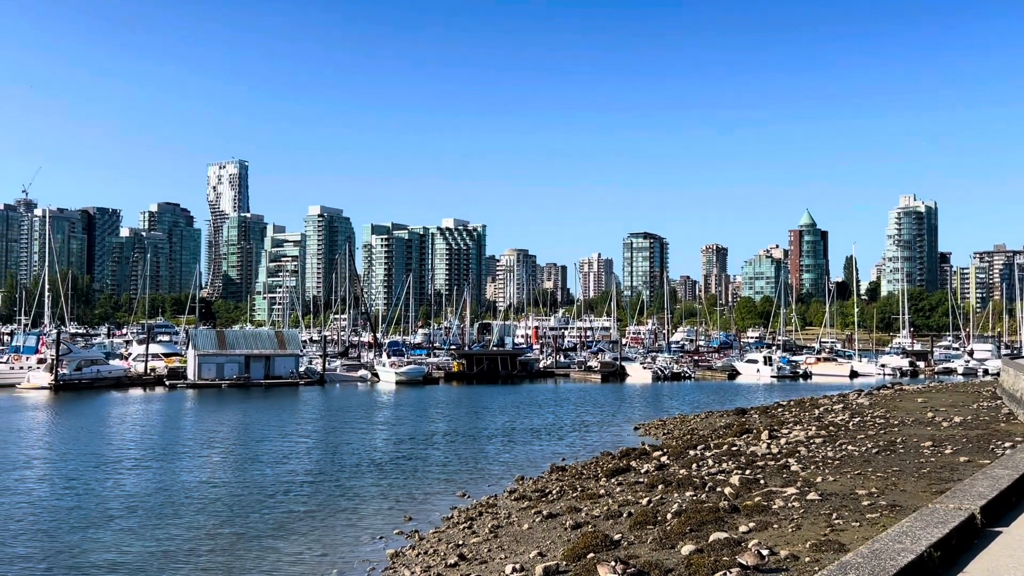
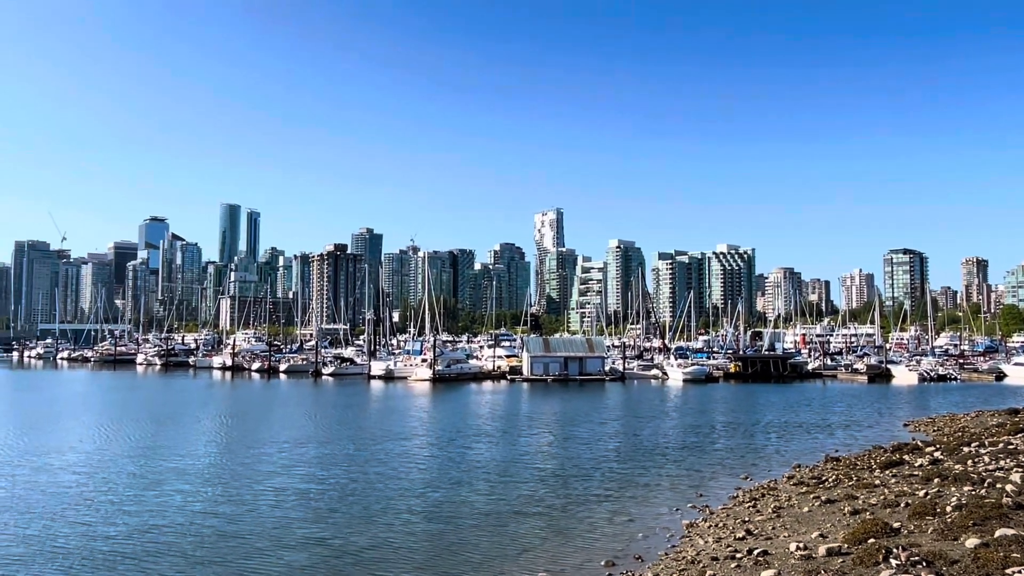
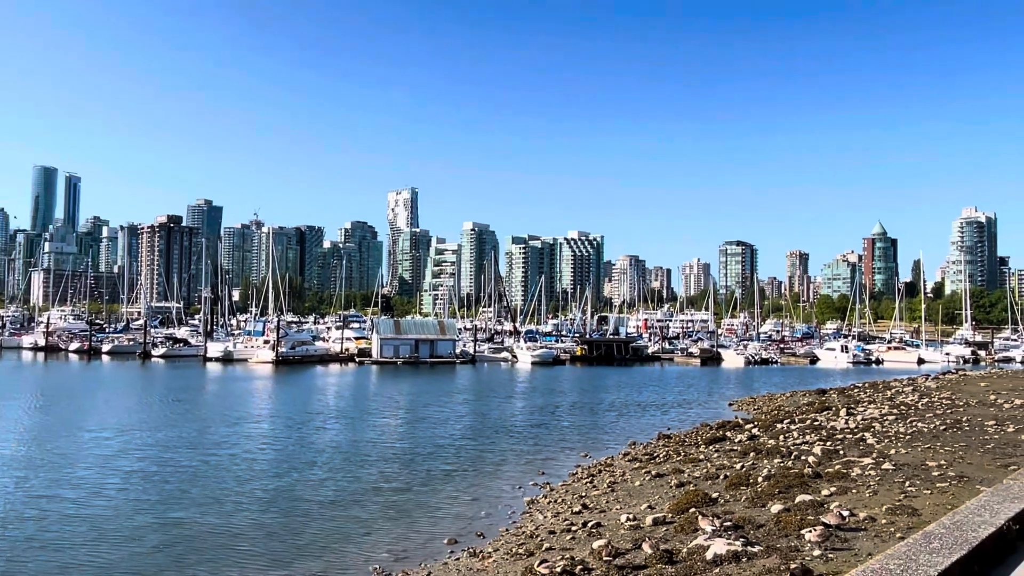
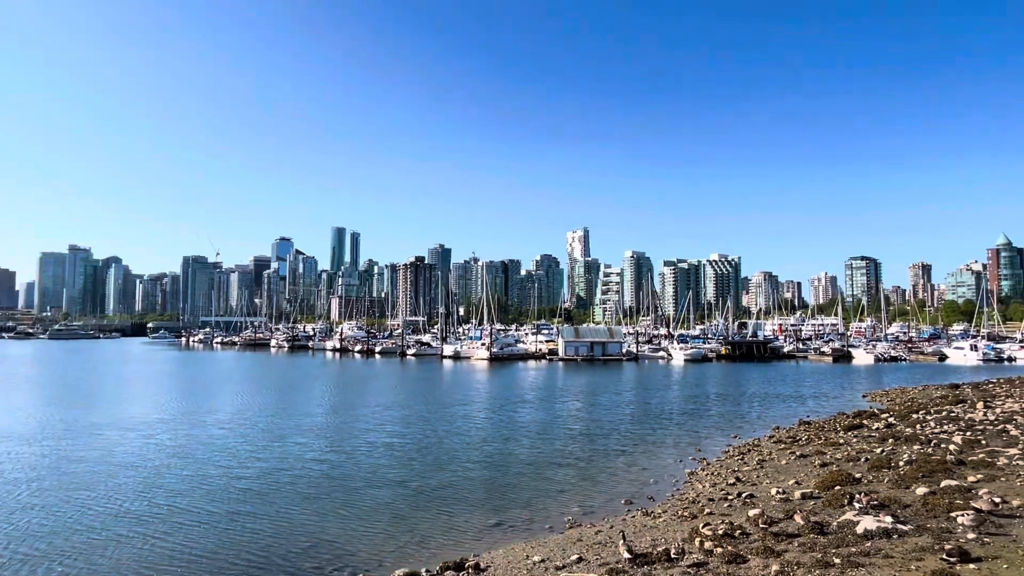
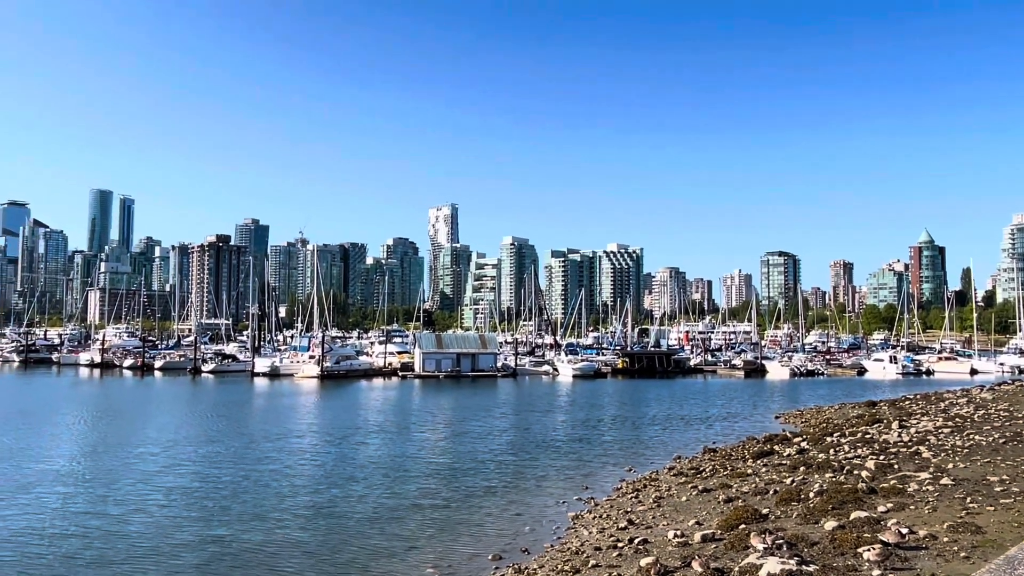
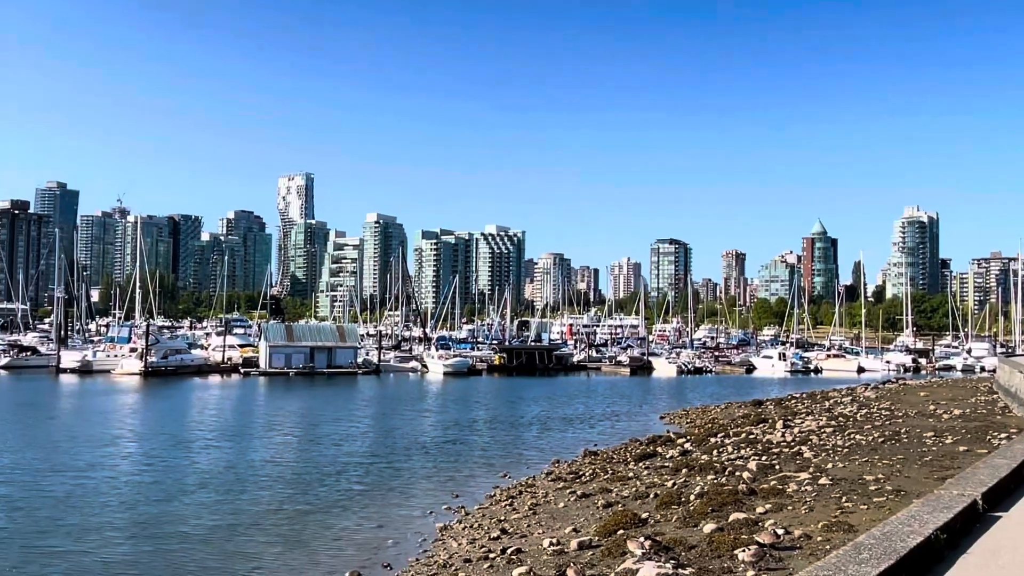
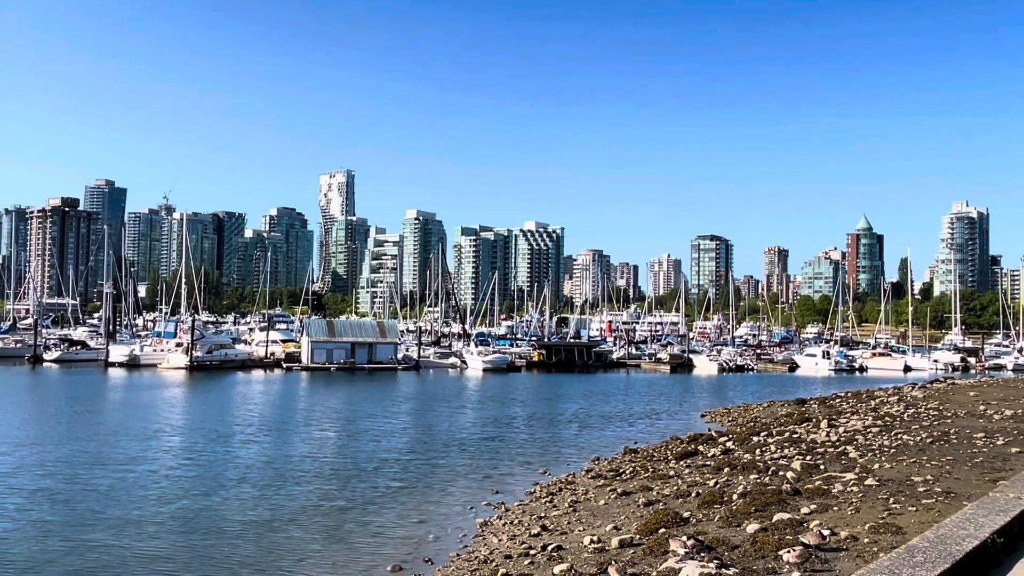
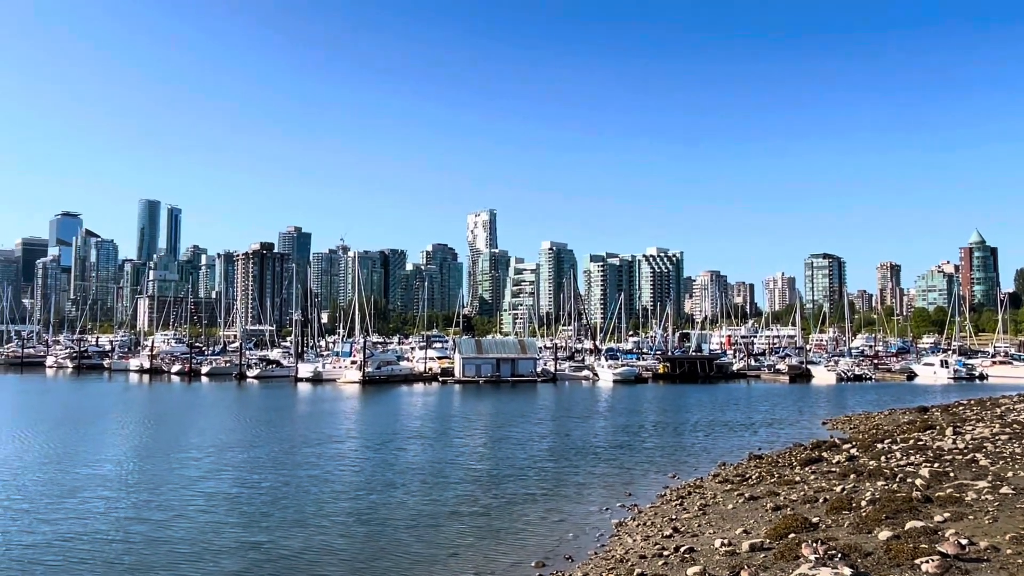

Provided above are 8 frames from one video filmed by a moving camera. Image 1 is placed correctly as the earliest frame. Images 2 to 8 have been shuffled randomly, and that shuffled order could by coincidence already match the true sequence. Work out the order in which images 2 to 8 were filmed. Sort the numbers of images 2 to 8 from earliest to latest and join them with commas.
6, 7, 3, 5, 8, 2, 4
